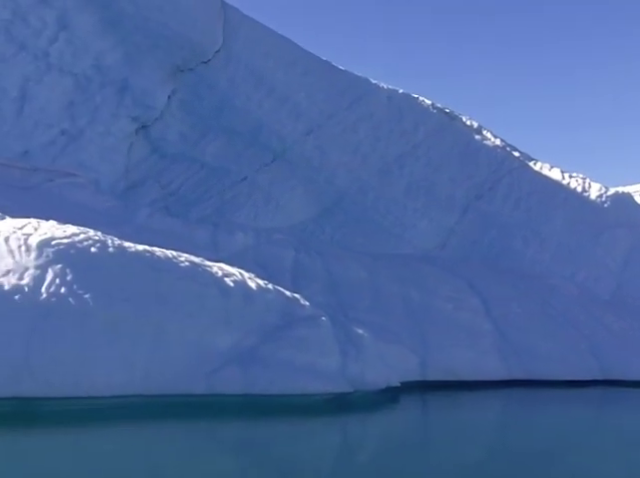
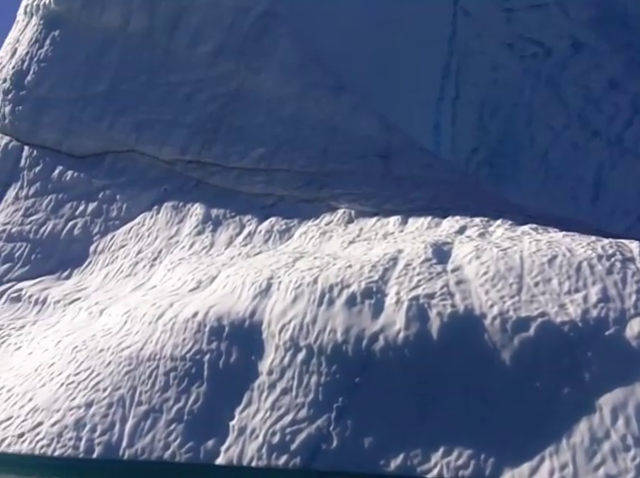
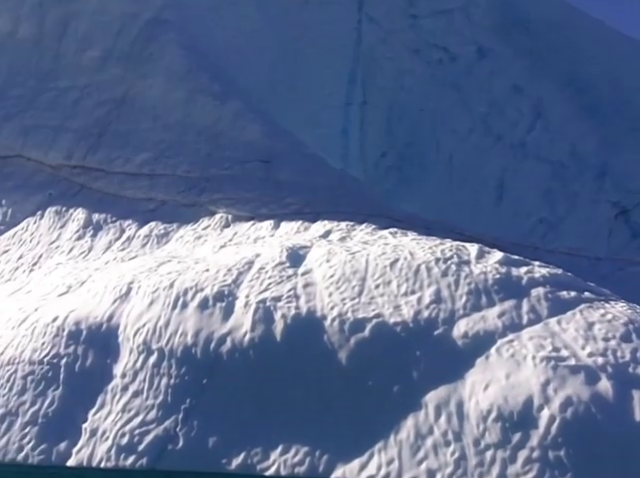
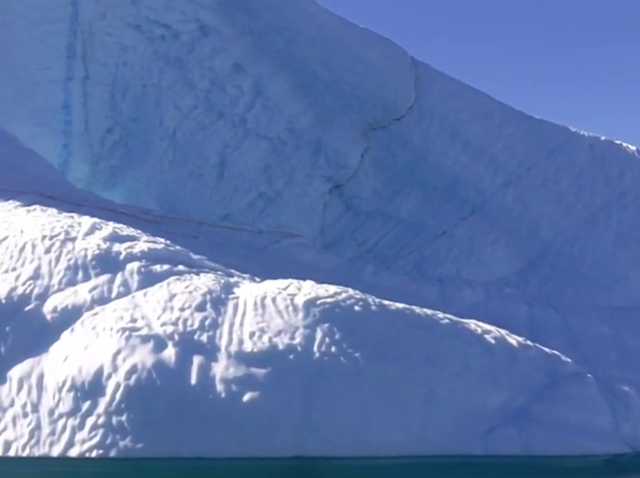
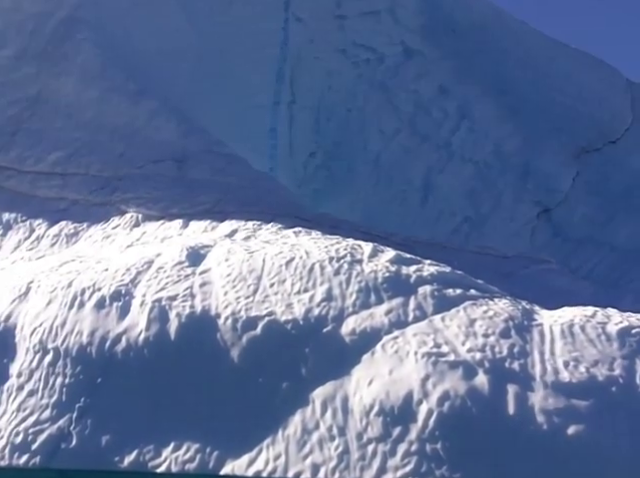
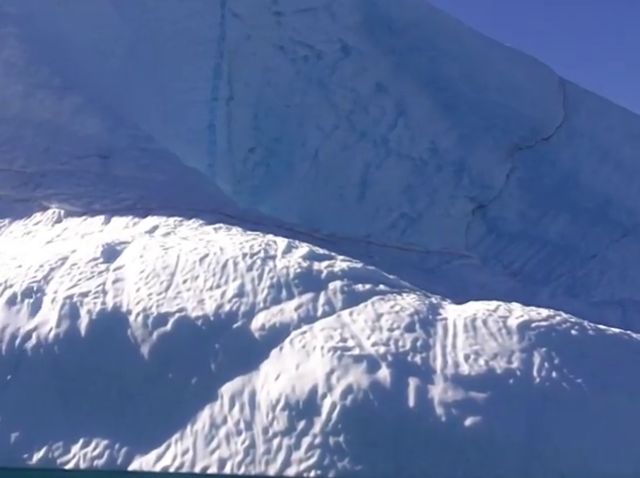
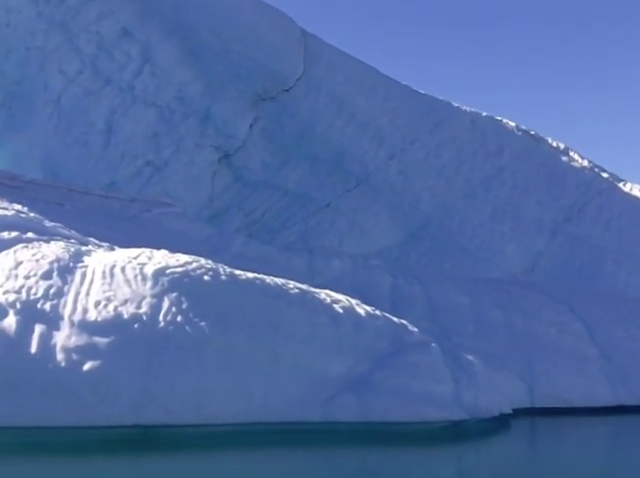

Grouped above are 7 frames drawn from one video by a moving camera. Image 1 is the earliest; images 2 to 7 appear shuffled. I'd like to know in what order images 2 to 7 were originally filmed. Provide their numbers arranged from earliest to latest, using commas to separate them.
7, 4, 6, 5, 3, 2
